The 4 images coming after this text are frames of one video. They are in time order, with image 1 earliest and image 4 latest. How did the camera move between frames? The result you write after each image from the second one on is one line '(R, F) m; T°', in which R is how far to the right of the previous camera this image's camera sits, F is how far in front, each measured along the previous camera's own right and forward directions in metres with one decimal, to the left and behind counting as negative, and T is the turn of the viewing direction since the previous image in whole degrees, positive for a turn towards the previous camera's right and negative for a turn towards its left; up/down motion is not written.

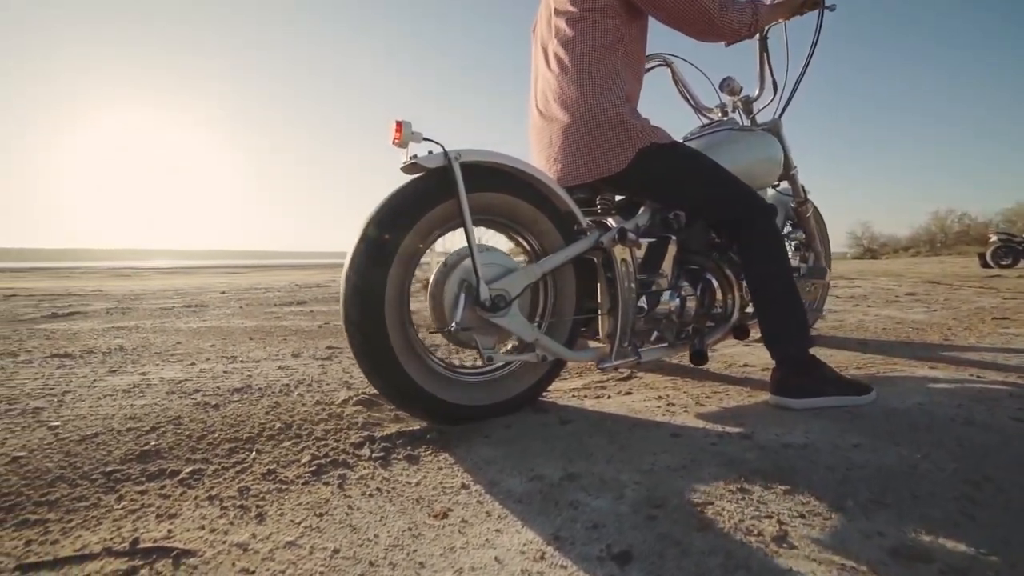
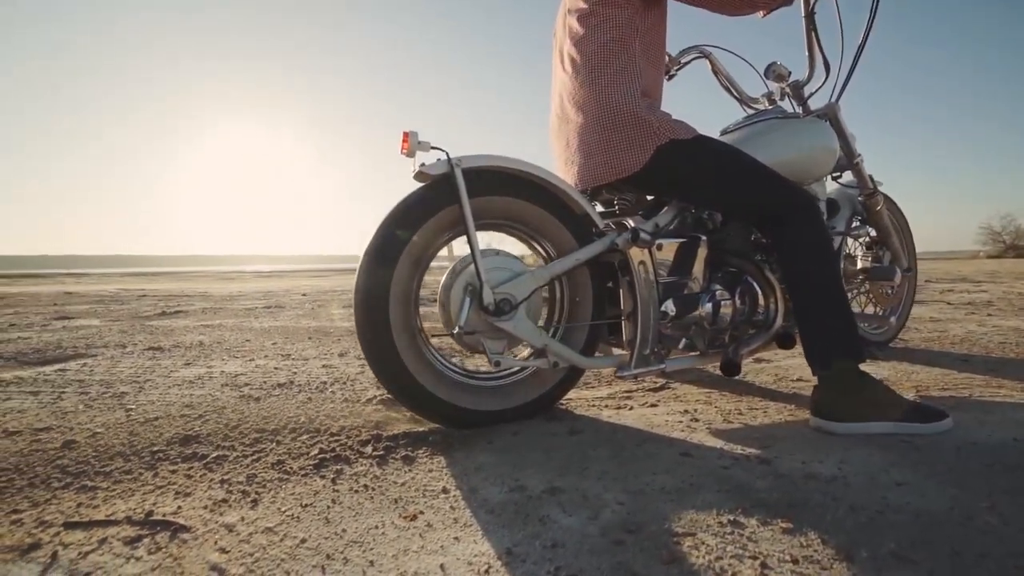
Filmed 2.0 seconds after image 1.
(+0.5, +0.1) m; -15°
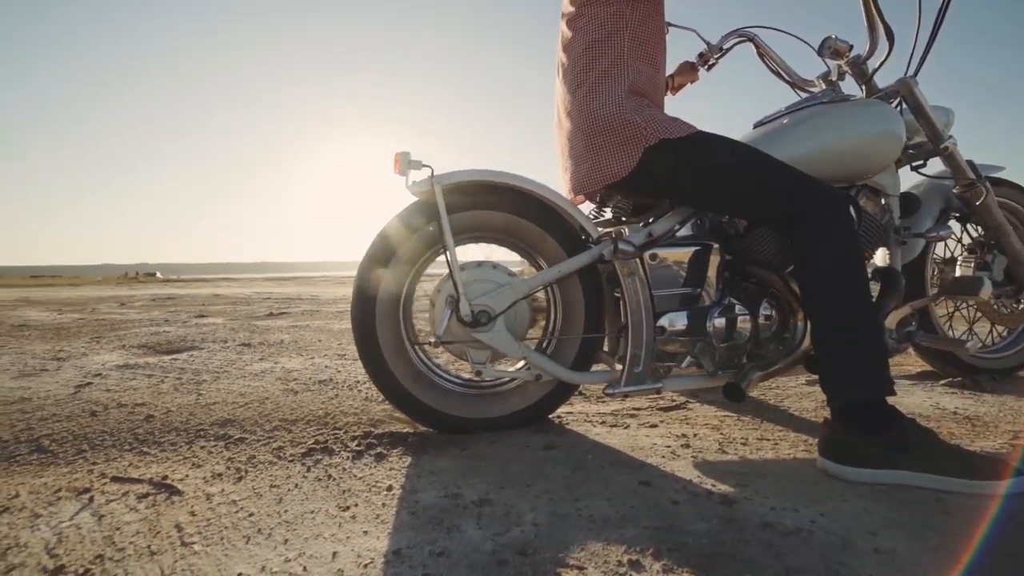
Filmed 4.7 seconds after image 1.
(+0.8, +0.2) m; -20°
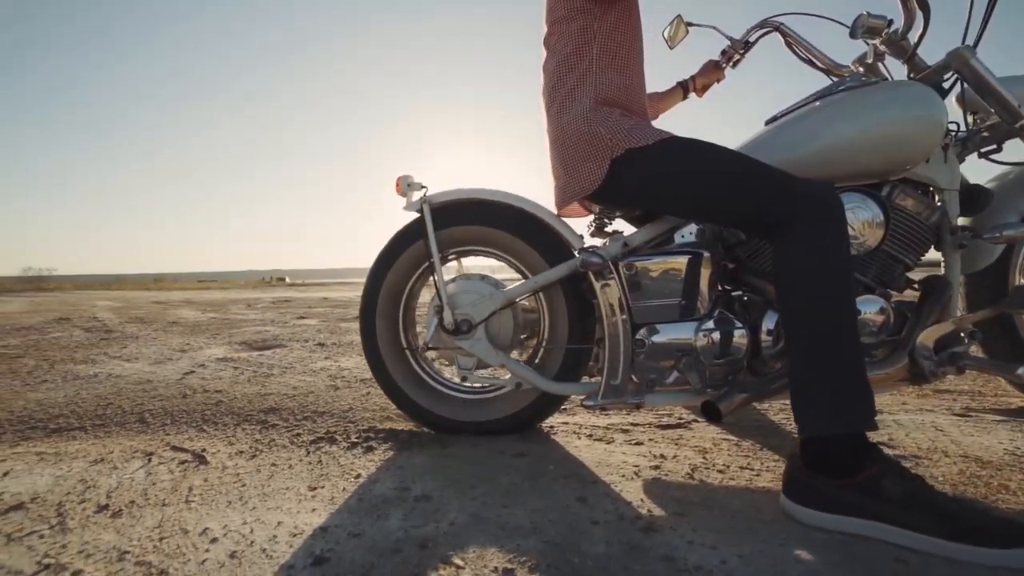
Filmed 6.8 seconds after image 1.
(+0.7, +0.1) m; -17°
